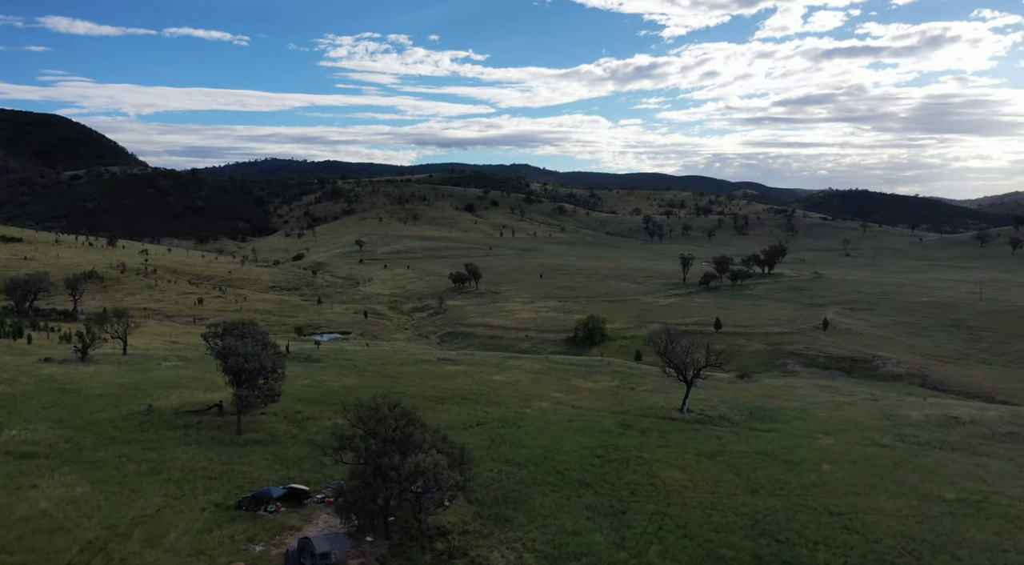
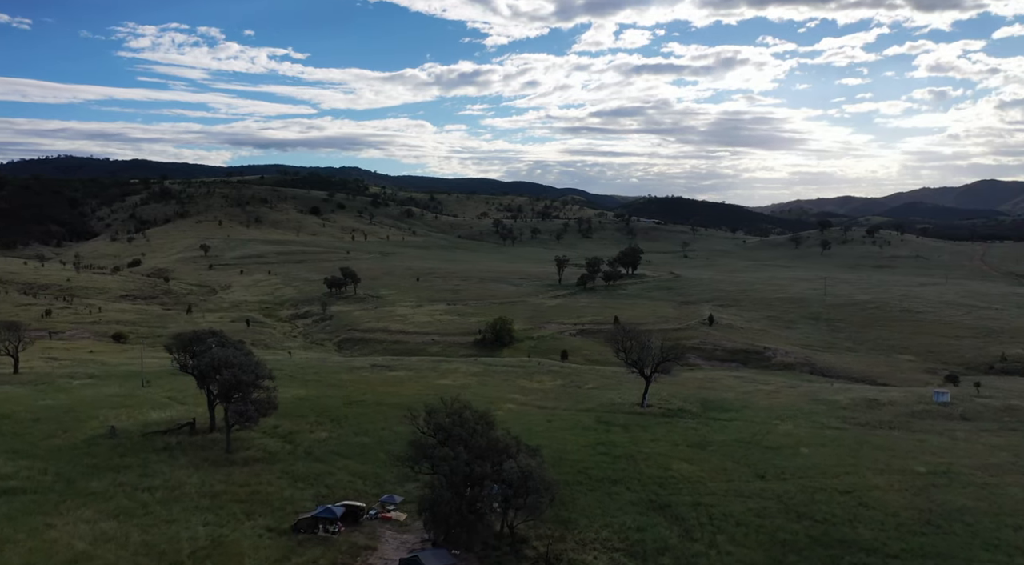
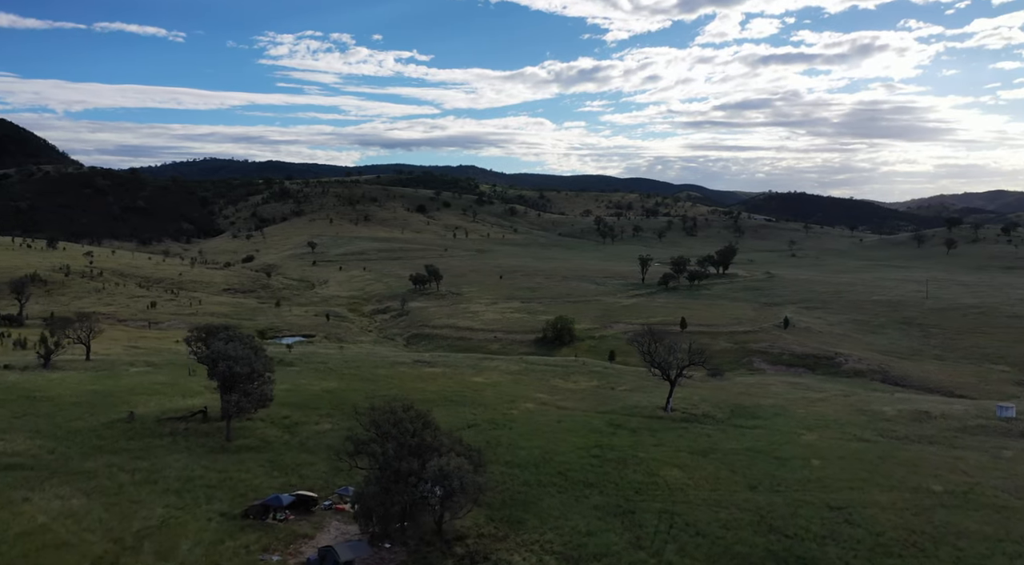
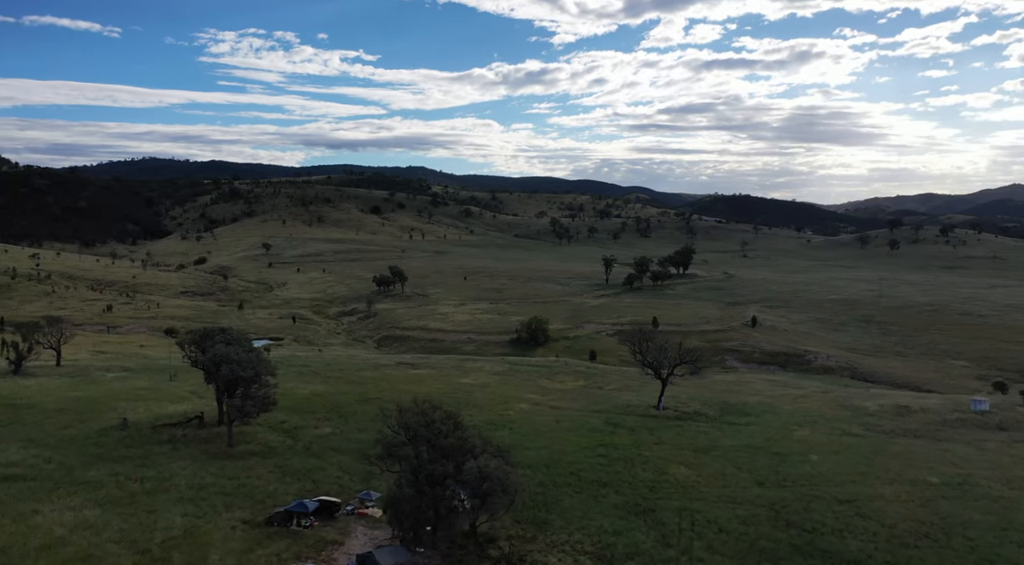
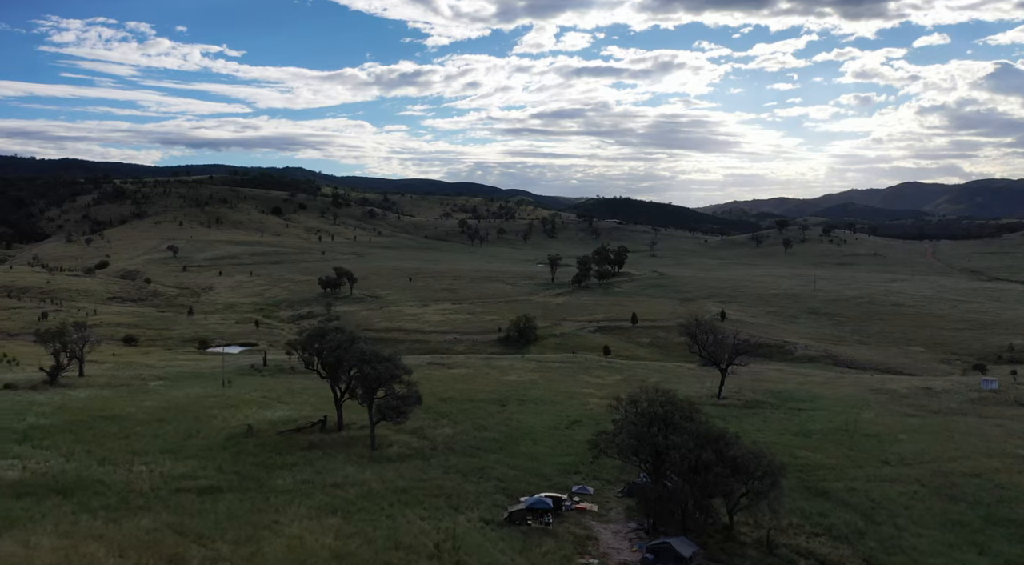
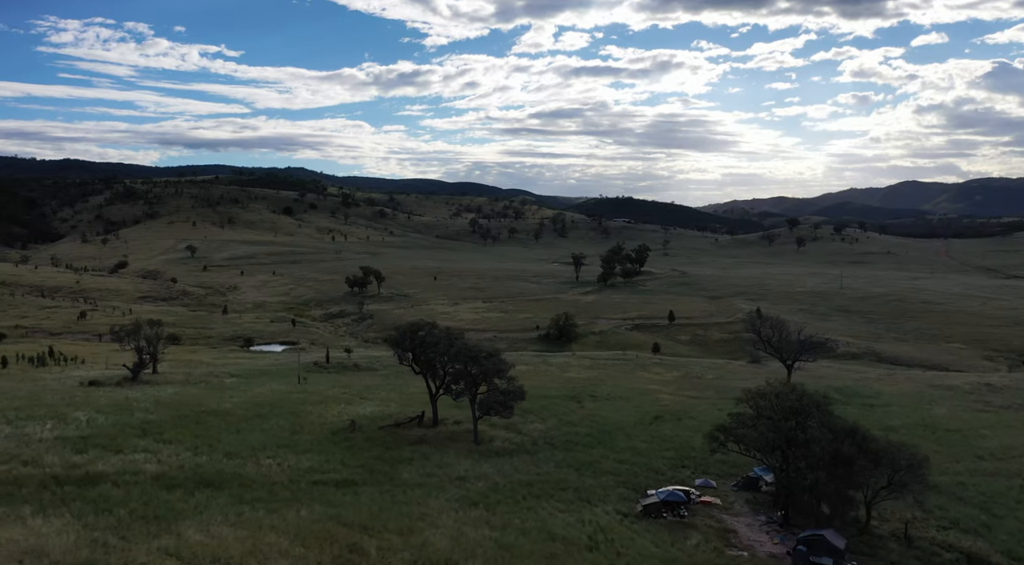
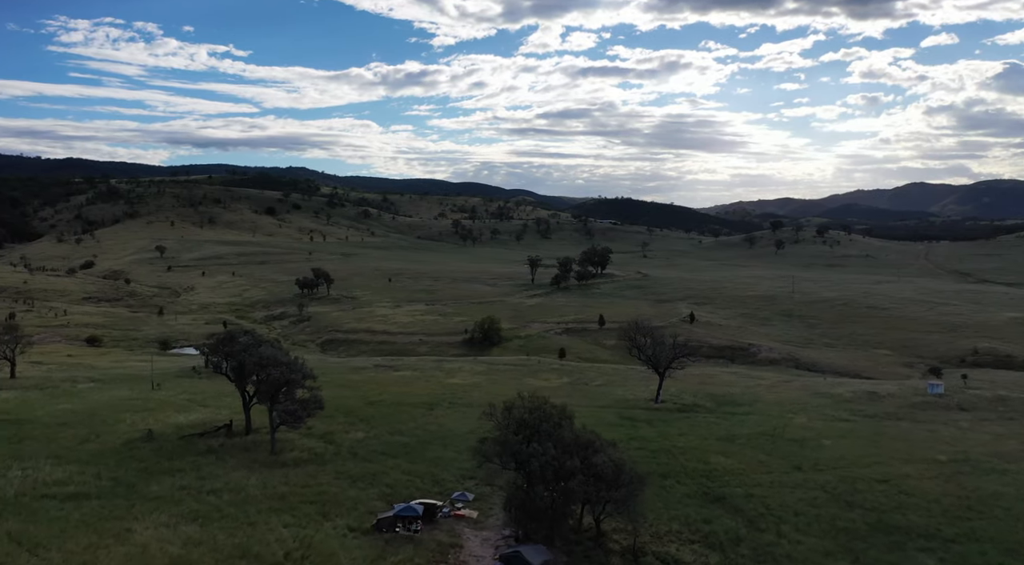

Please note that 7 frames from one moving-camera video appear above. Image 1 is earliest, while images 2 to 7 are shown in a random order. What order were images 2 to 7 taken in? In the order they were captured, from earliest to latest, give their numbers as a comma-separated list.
3, 4, 2, 7, 5, 6
